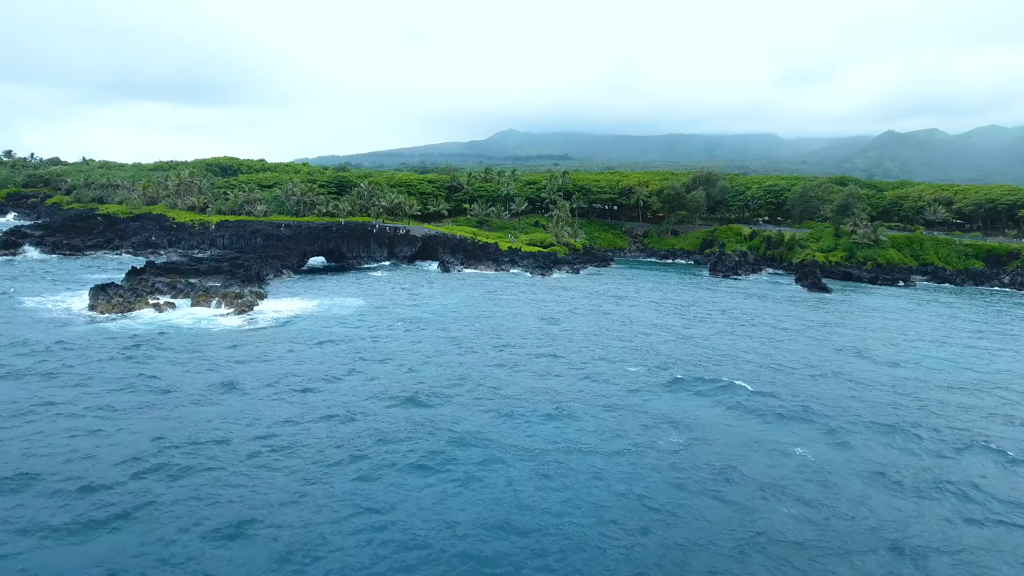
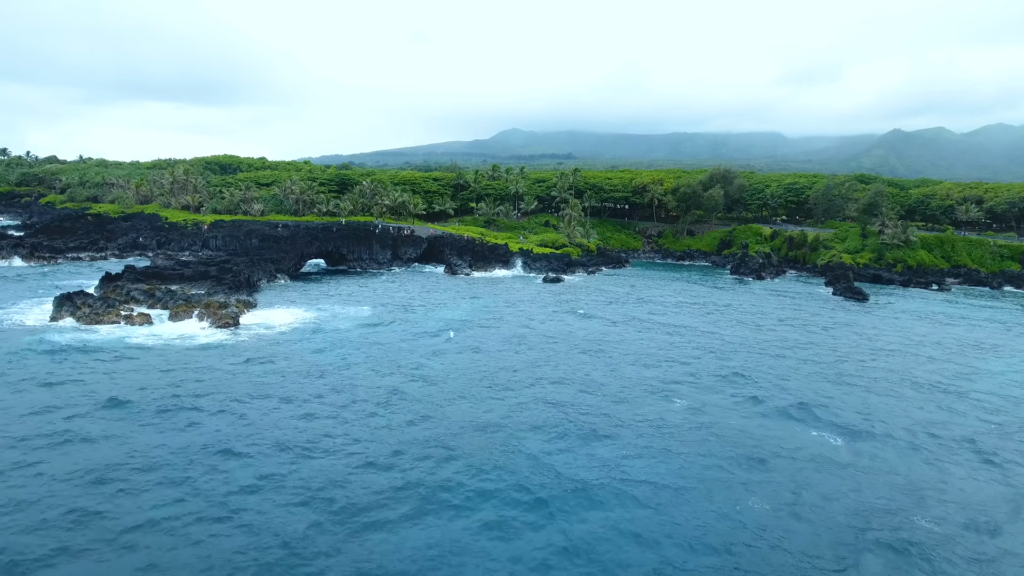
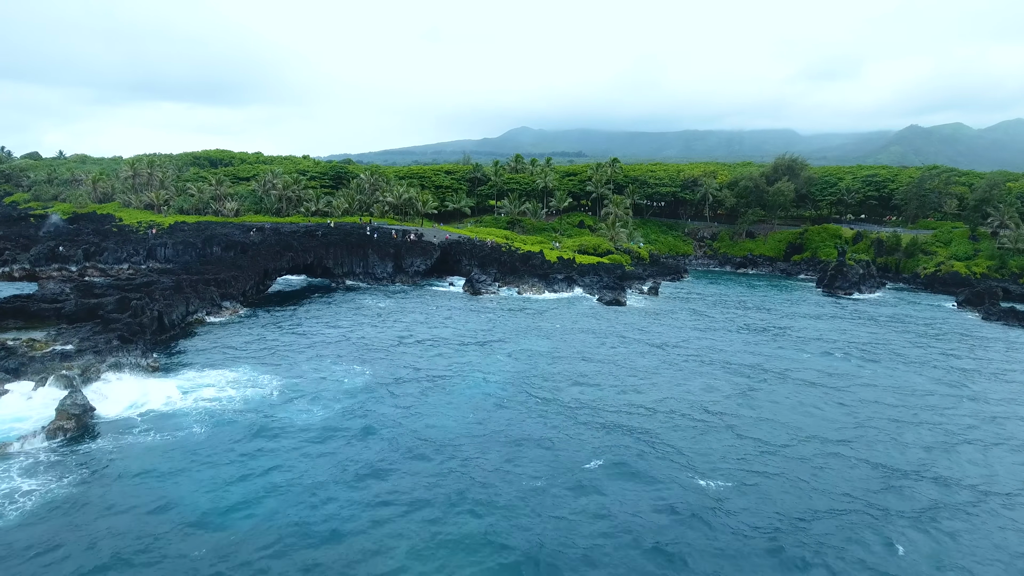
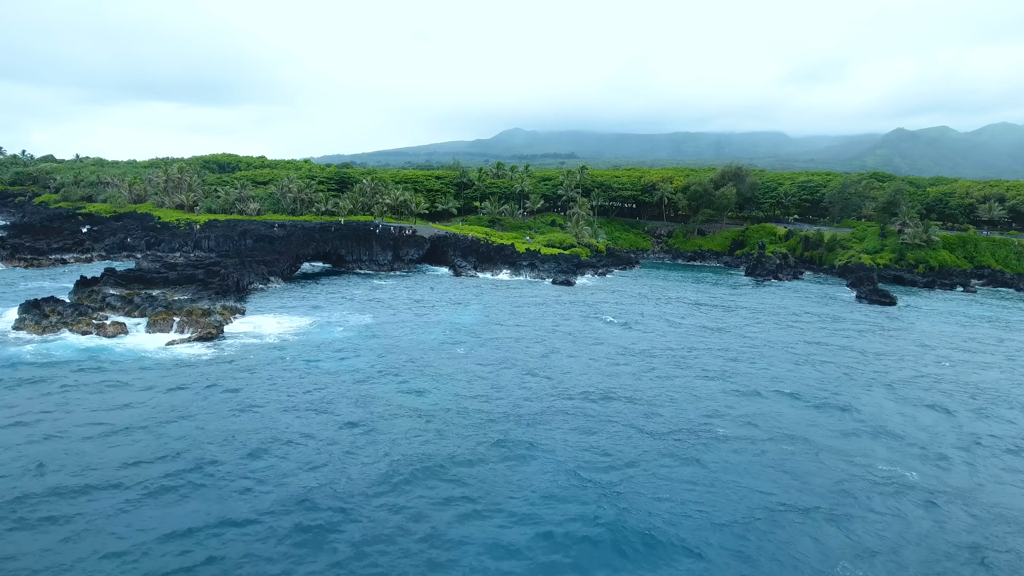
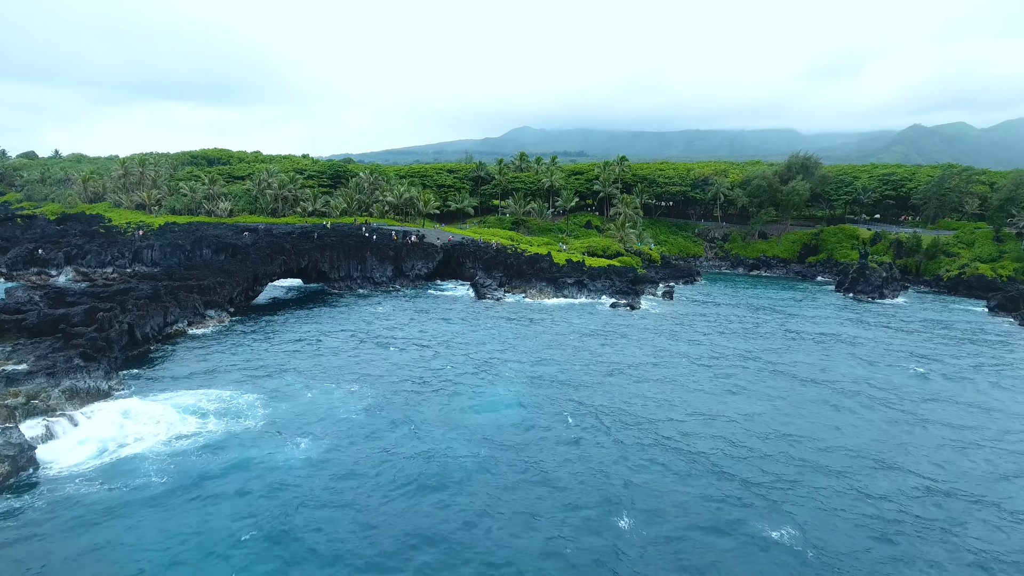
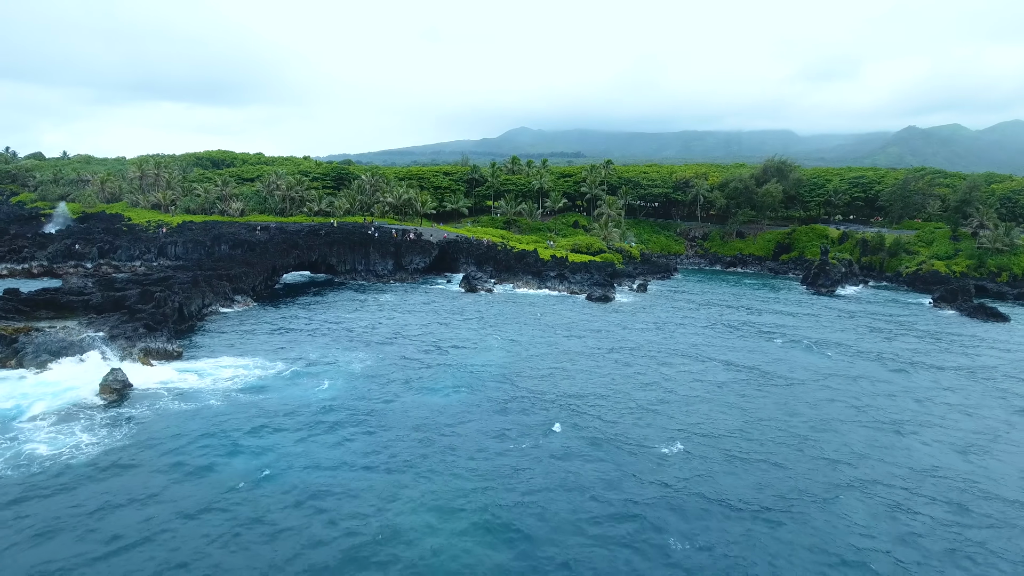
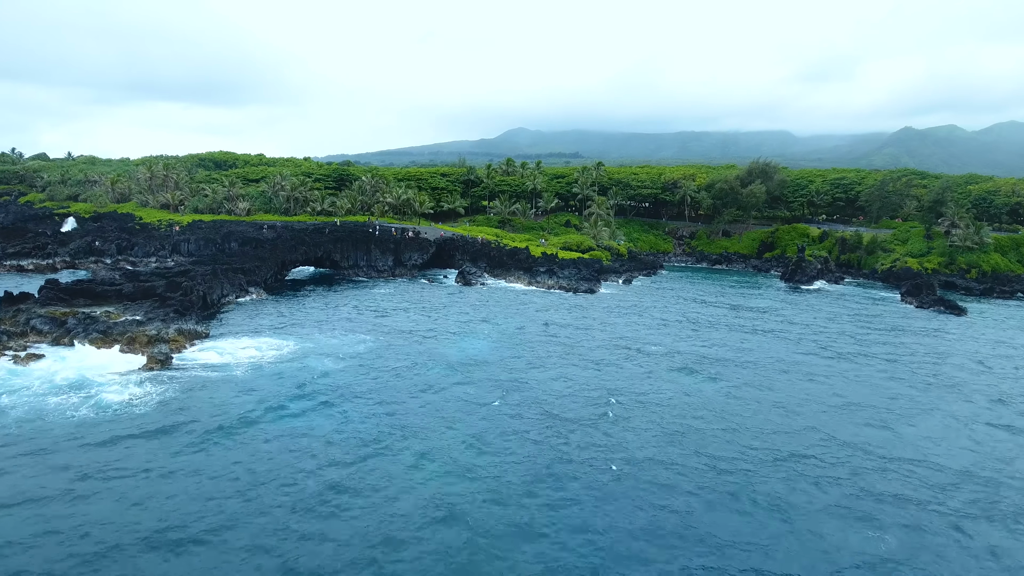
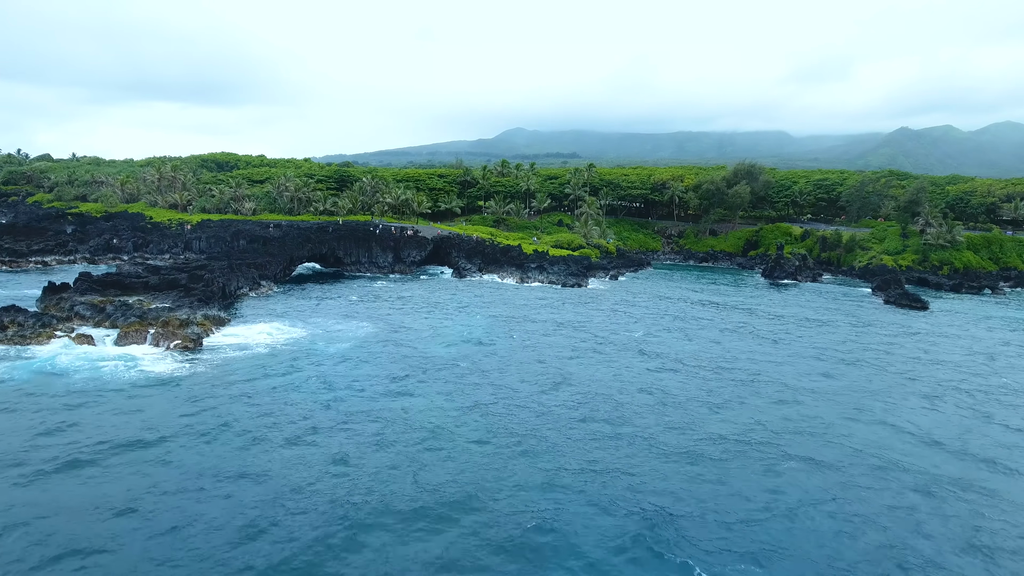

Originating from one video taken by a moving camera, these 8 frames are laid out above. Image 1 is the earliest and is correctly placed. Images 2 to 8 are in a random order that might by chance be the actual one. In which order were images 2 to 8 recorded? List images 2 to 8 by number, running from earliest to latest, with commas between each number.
2, 4, 8, 7, 6, 3, 5
